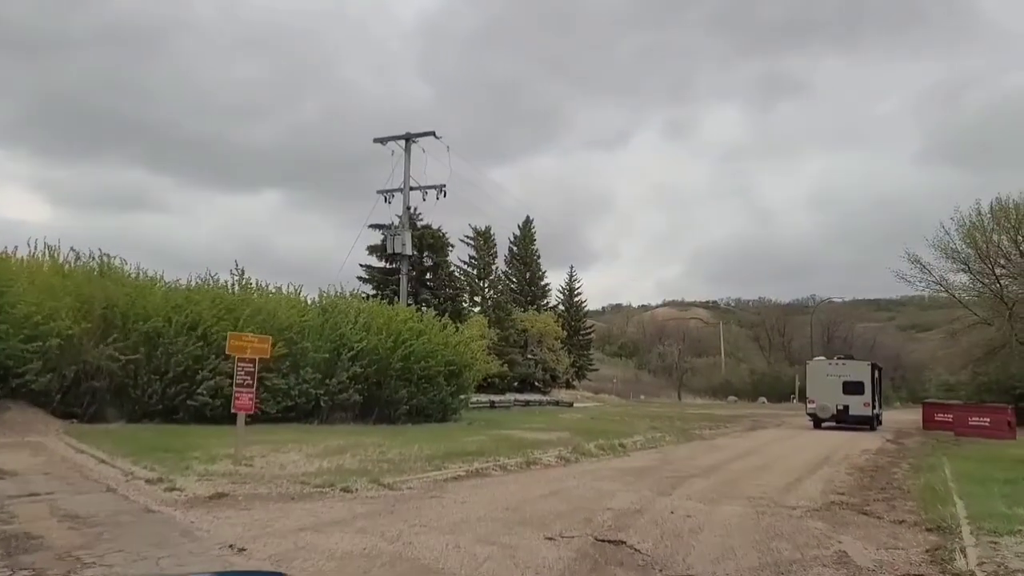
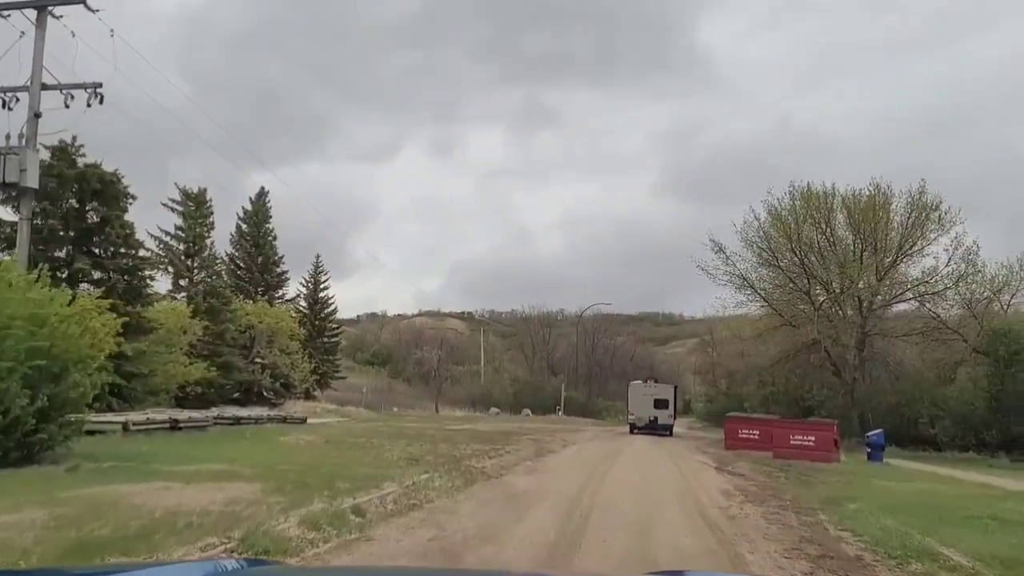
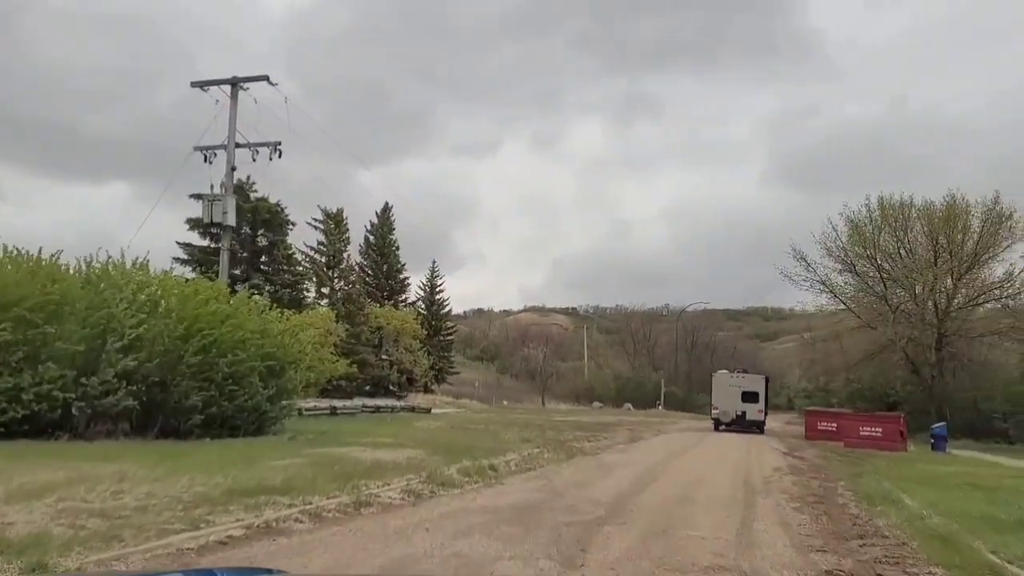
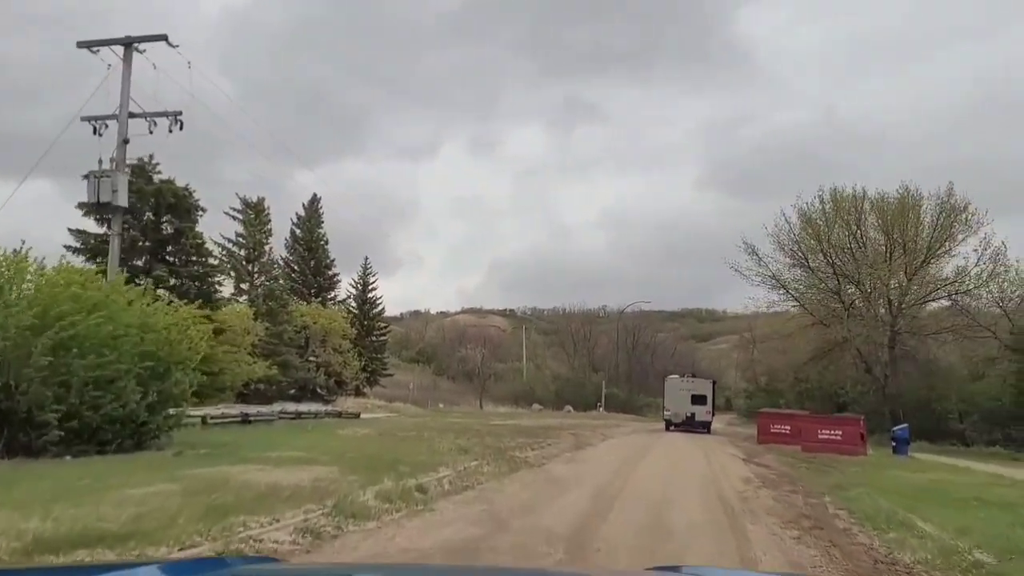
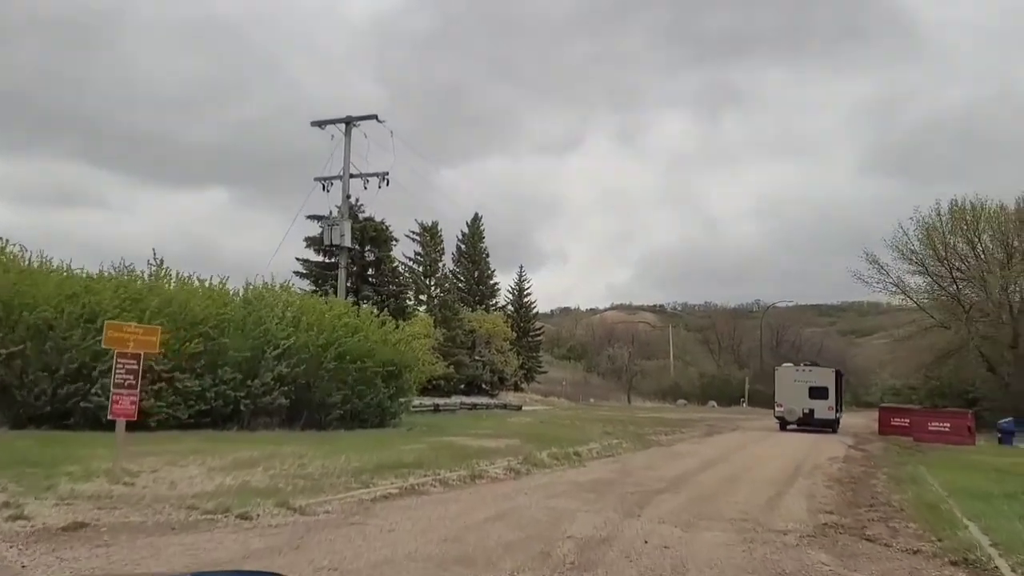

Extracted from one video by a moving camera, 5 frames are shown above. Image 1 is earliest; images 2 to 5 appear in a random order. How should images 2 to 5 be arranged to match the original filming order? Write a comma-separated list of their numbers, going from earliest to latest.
5, 3, 4, 2
